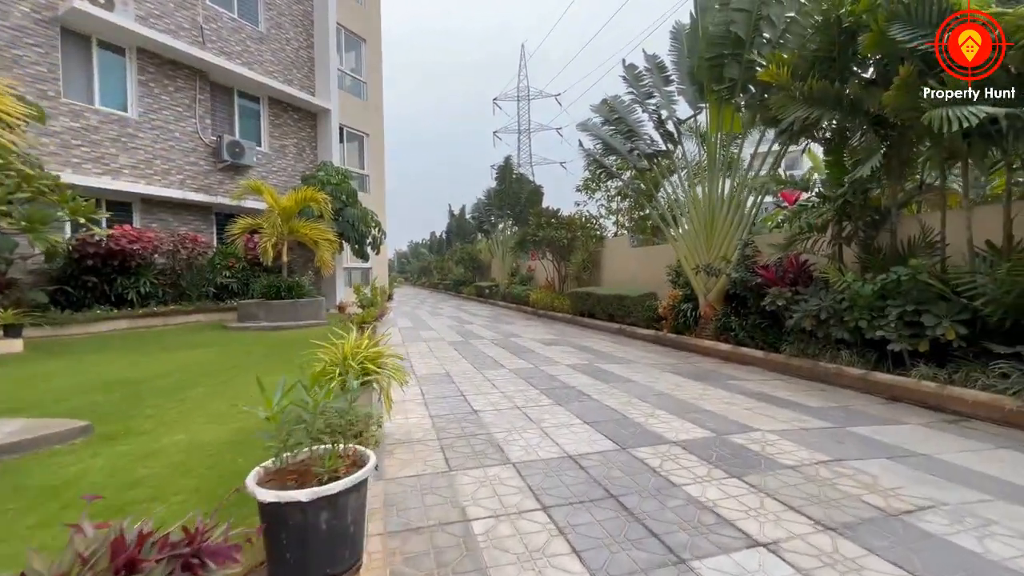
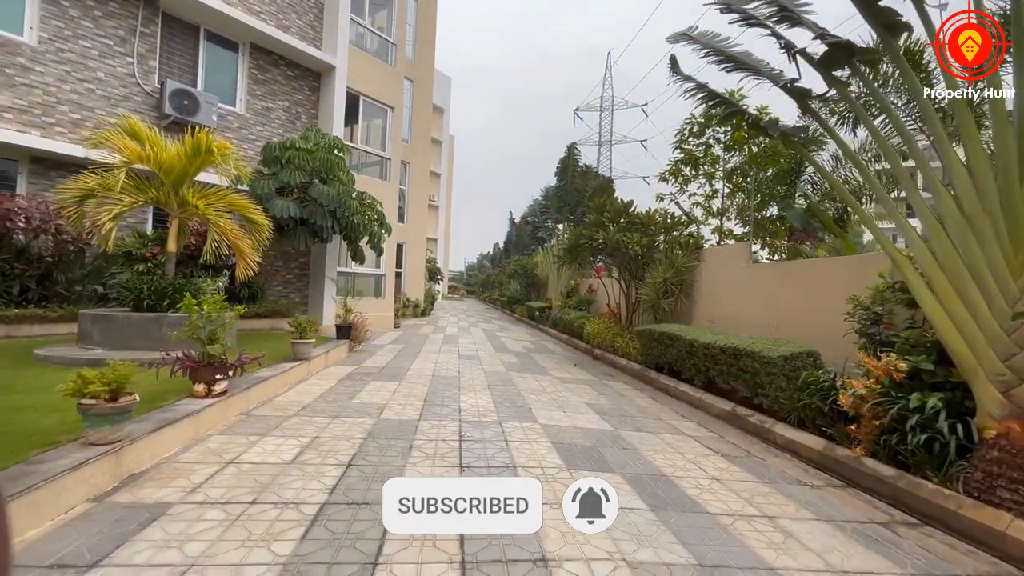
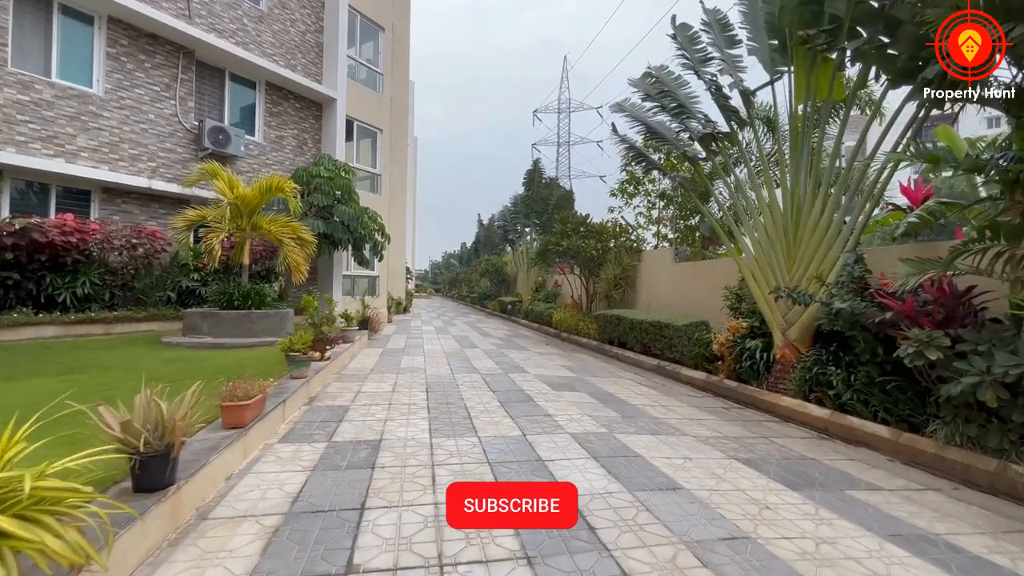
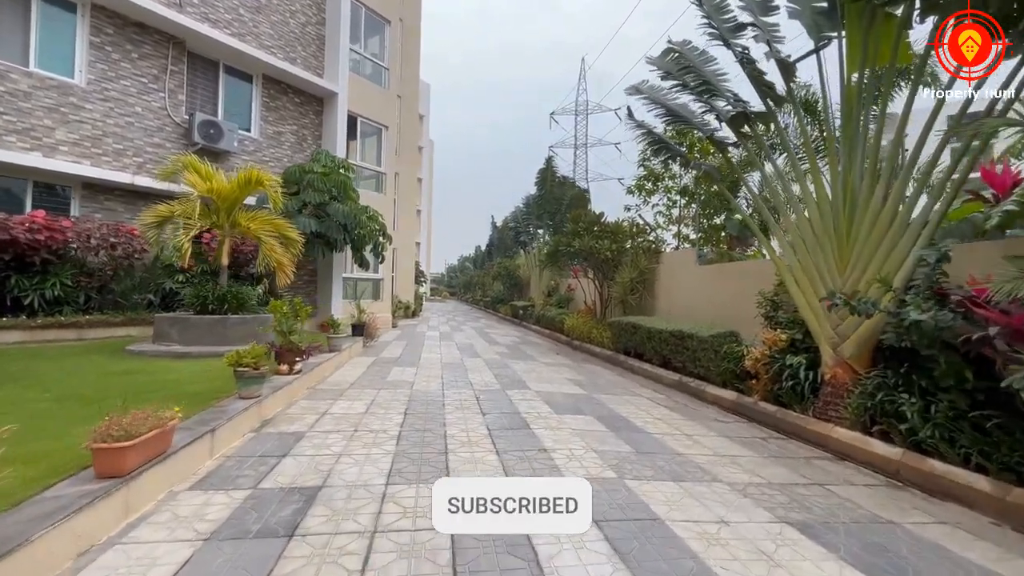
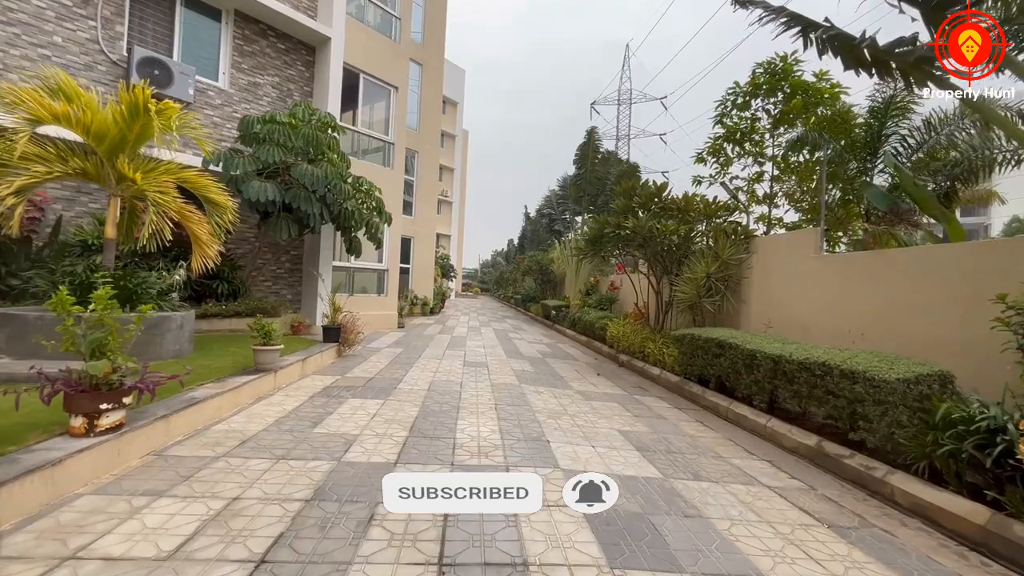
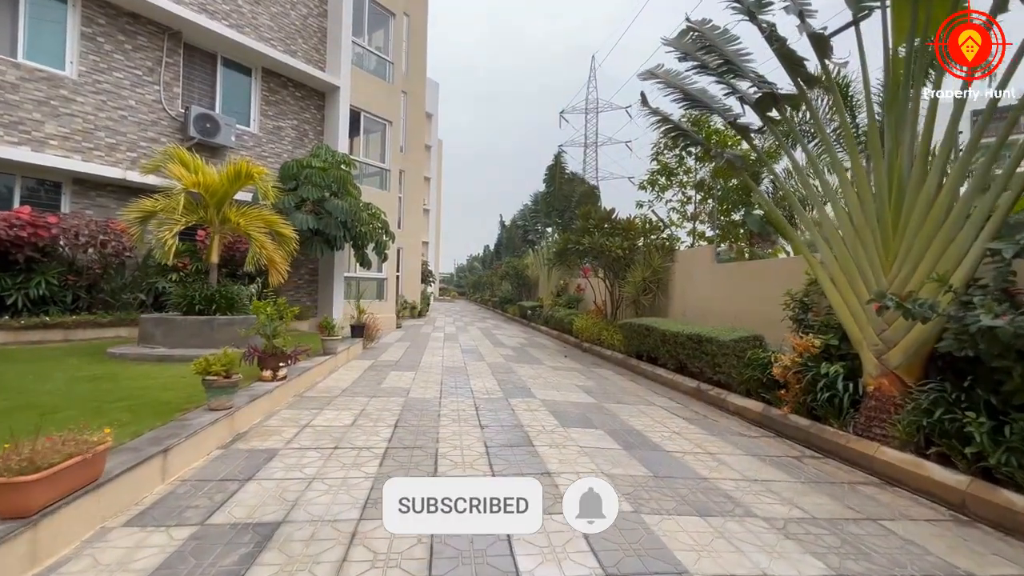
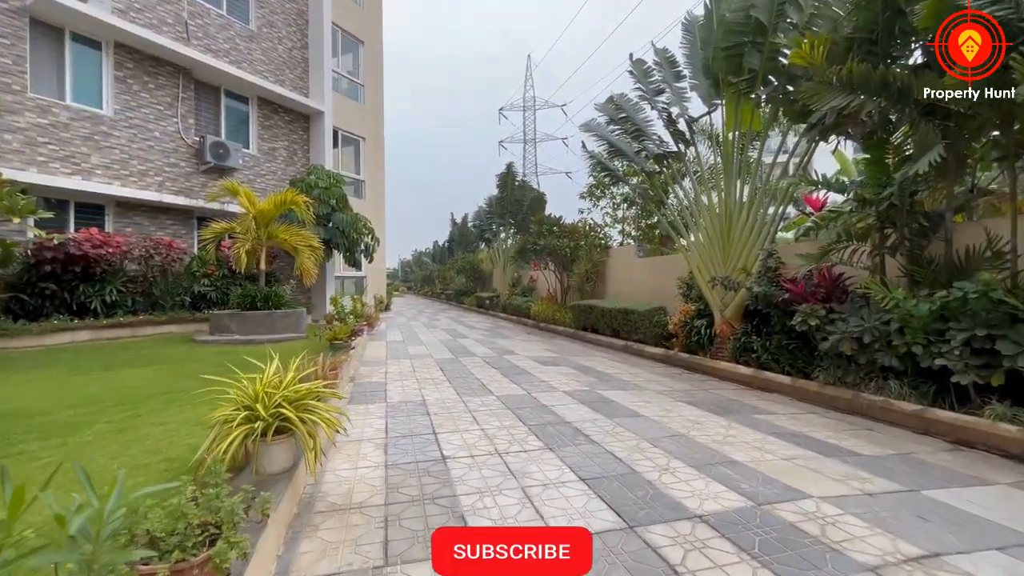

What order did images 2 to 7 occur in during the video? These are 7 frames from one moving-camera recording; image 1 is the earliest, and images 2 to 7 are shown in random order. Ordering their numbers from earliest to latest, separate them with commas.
7, 3, 4, 6, 2, 5
